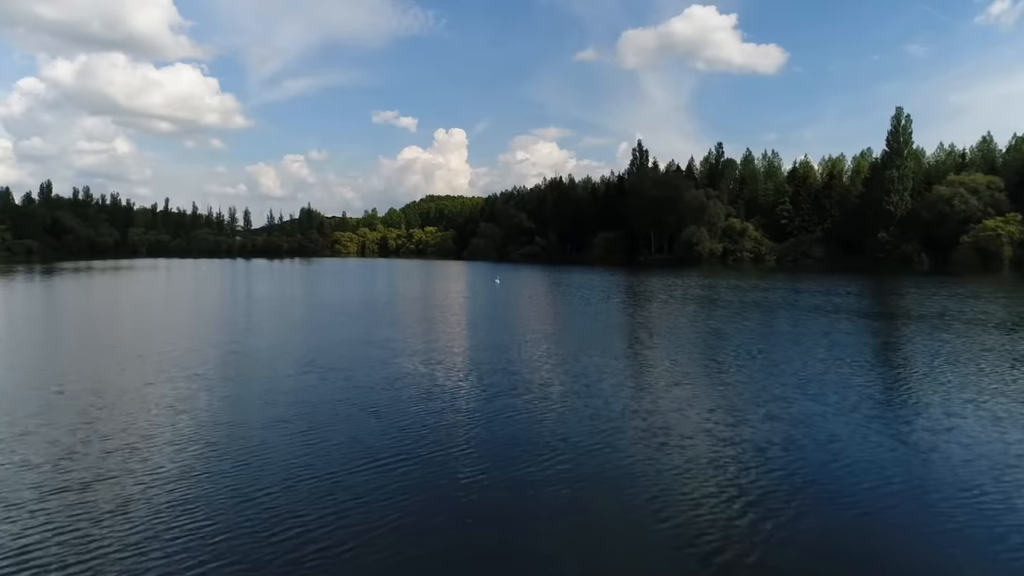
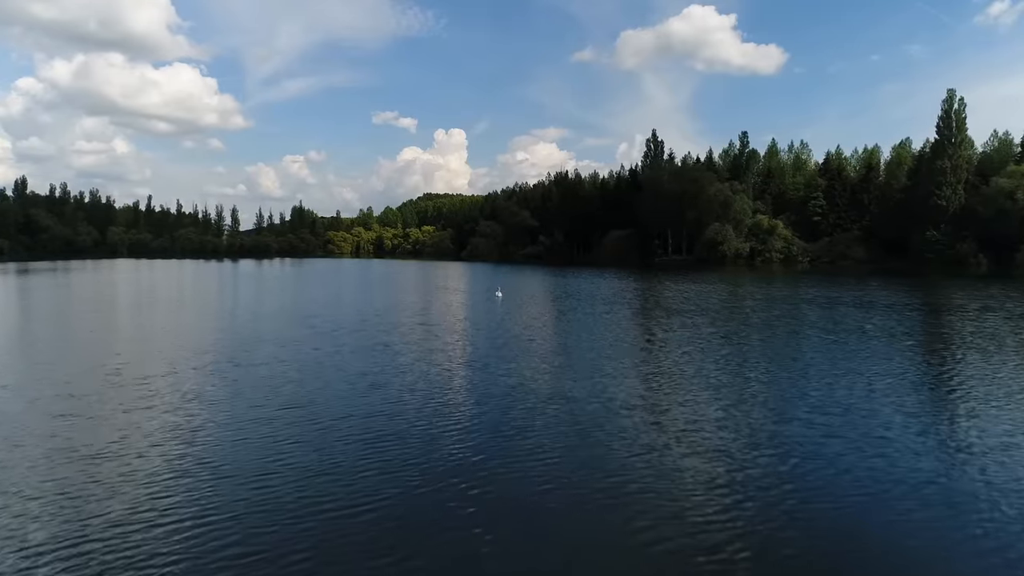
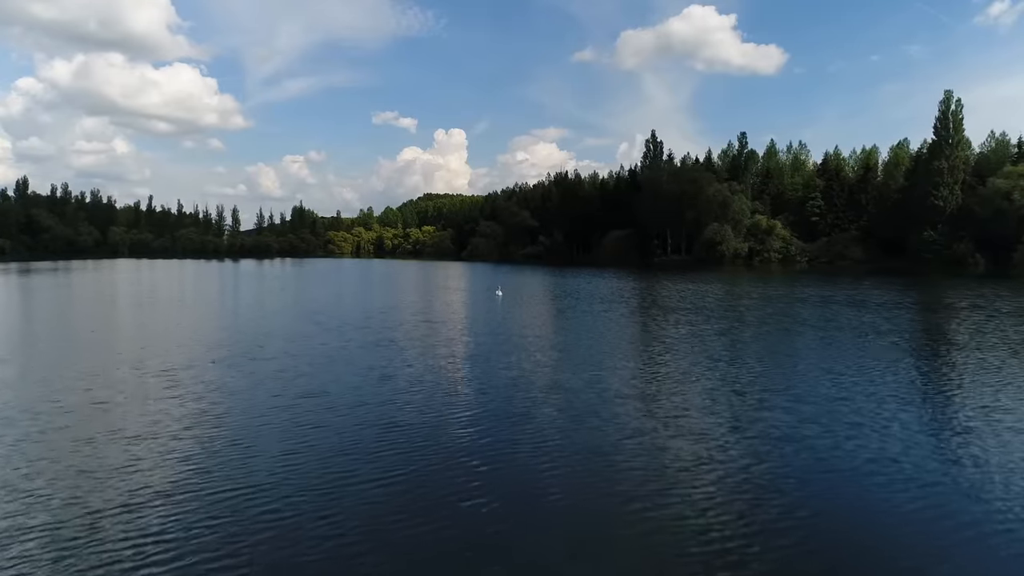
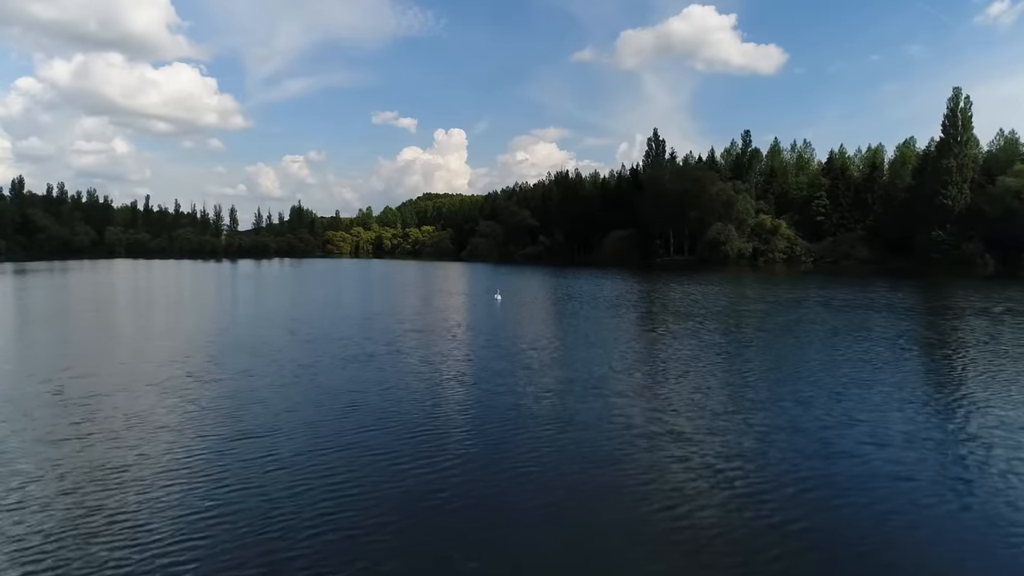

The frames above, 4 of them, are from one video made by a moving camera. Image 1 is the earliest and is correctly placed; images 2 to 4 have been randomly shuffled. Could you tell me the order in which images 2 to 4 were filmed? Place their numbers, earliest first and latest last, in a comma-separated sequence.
3, 2, 4
